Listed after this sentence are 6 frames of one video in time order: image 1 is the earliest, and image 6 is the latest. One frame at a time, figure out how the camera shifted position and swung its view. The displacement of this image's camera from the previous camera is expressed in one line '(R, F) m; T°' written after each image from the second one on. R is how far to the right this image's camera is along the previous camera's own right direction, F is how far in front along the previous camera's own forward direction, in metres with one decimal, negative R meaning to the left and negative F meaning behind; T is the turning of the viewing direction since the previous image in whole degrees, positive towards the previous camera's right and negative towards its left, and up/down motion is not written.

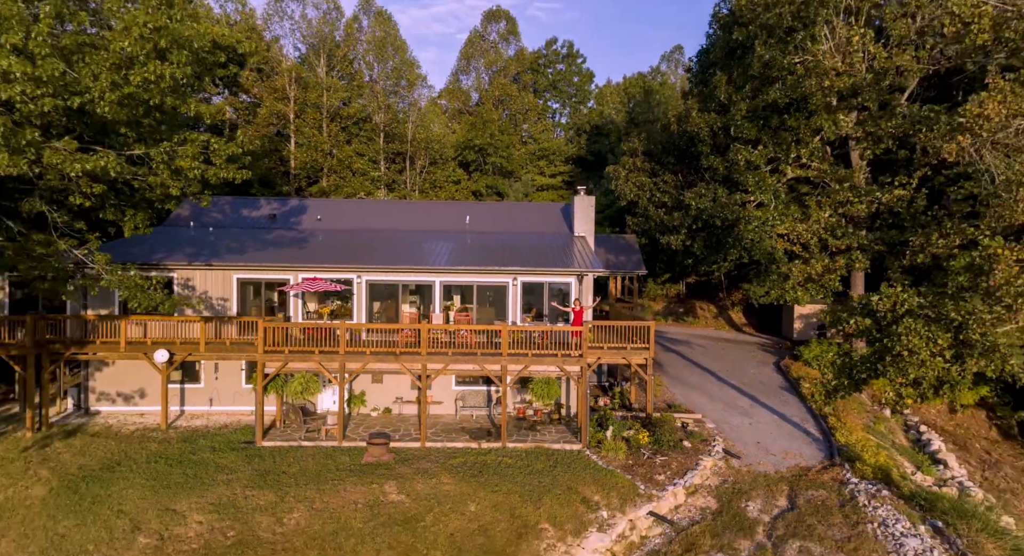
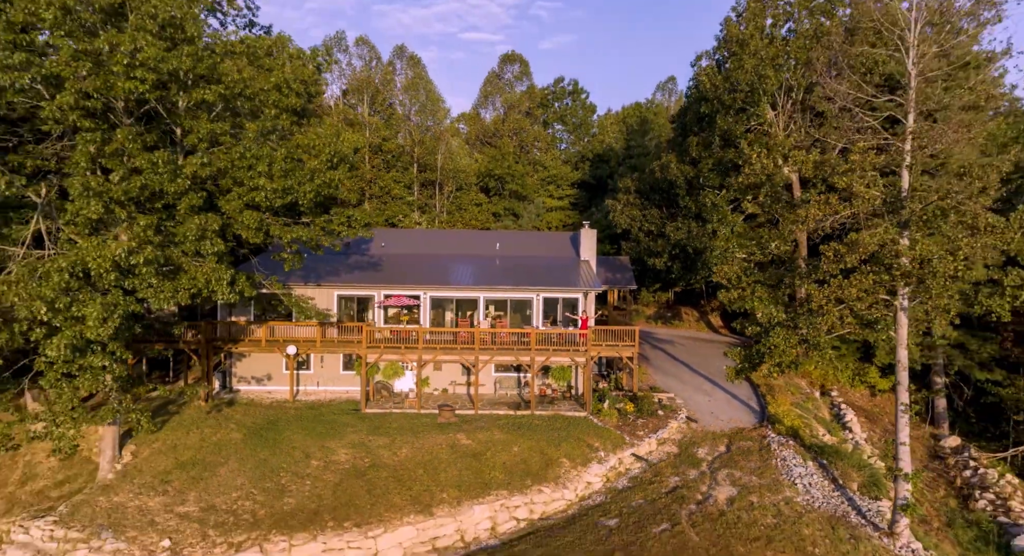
(-0.8, -6.3) m; 0°
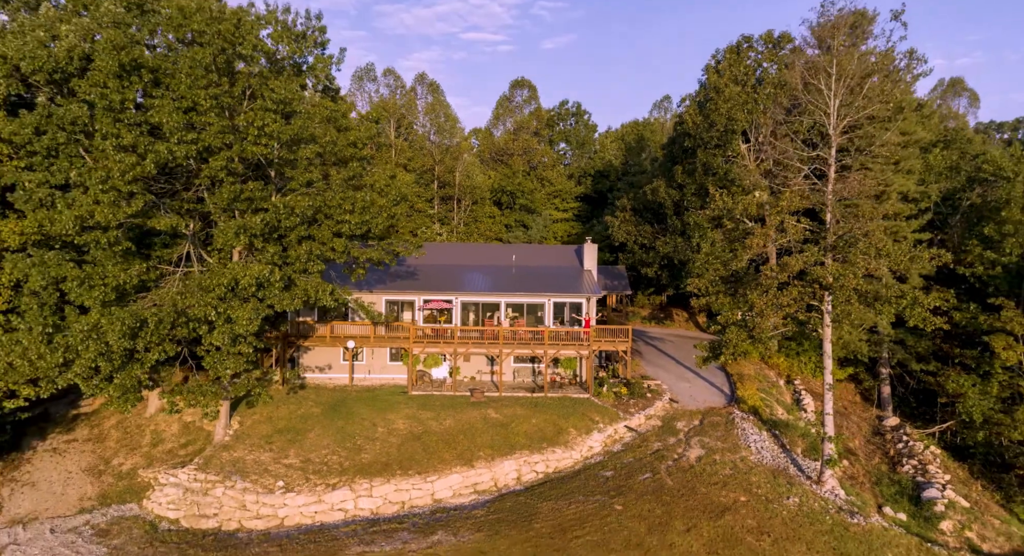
(-0.6, -5.1) m; 0°
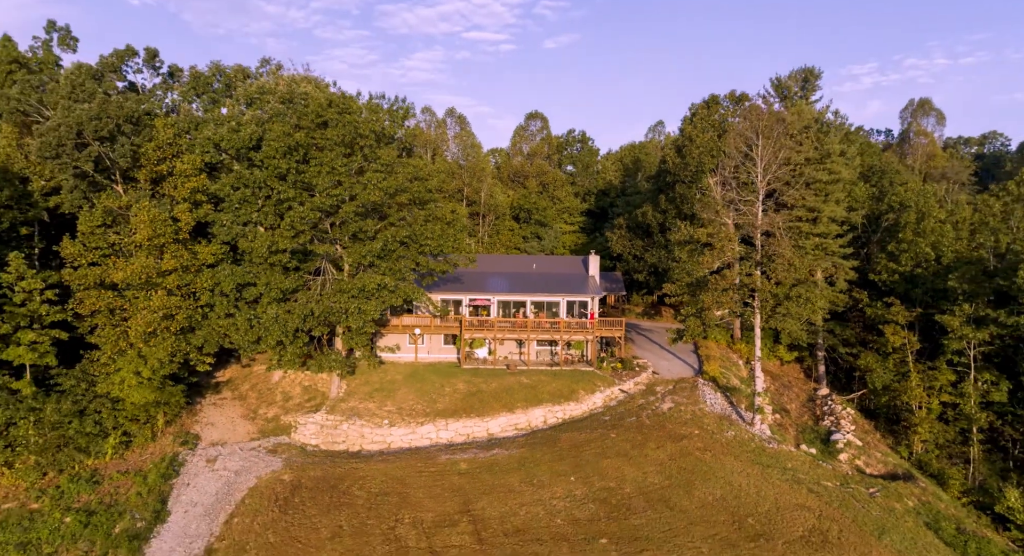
(-1.2, -9.3) m; 0°
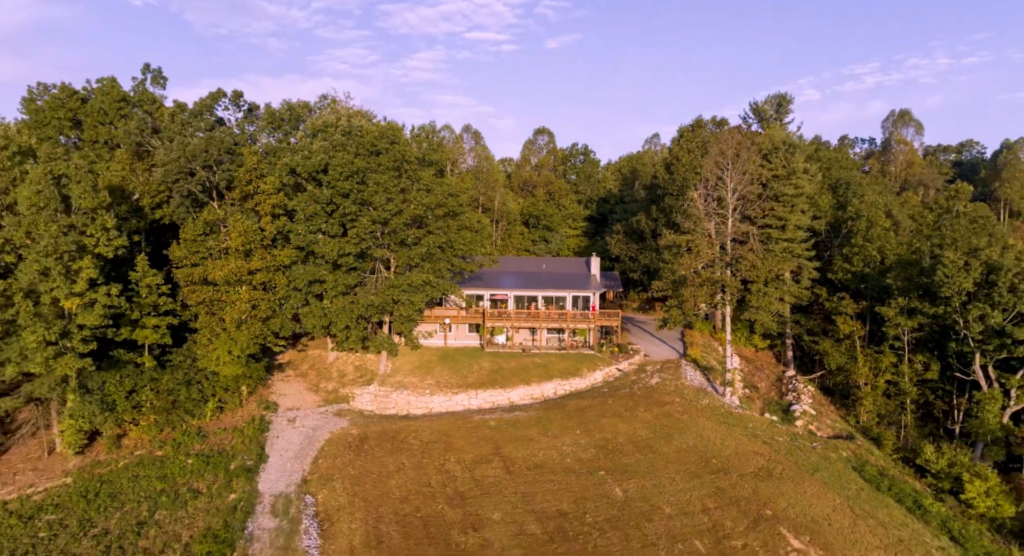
(-0.9, -6.9) m; 0°
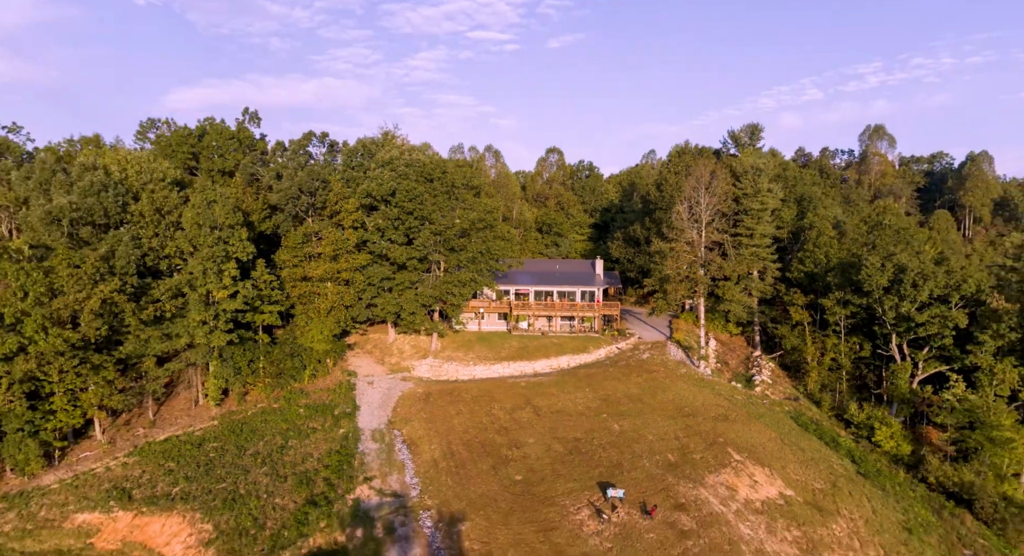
(-1.6, -10.8) m; 0°
